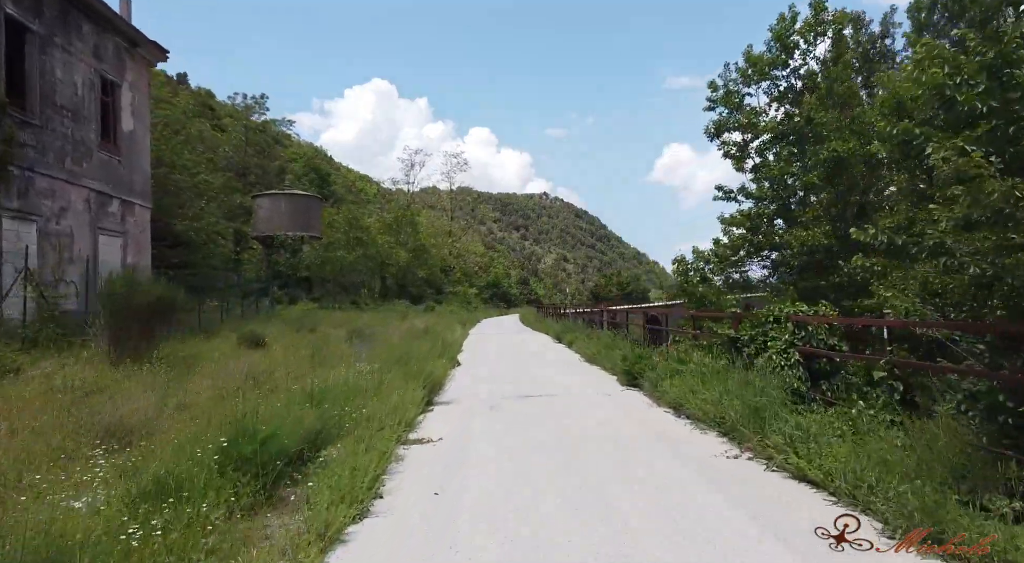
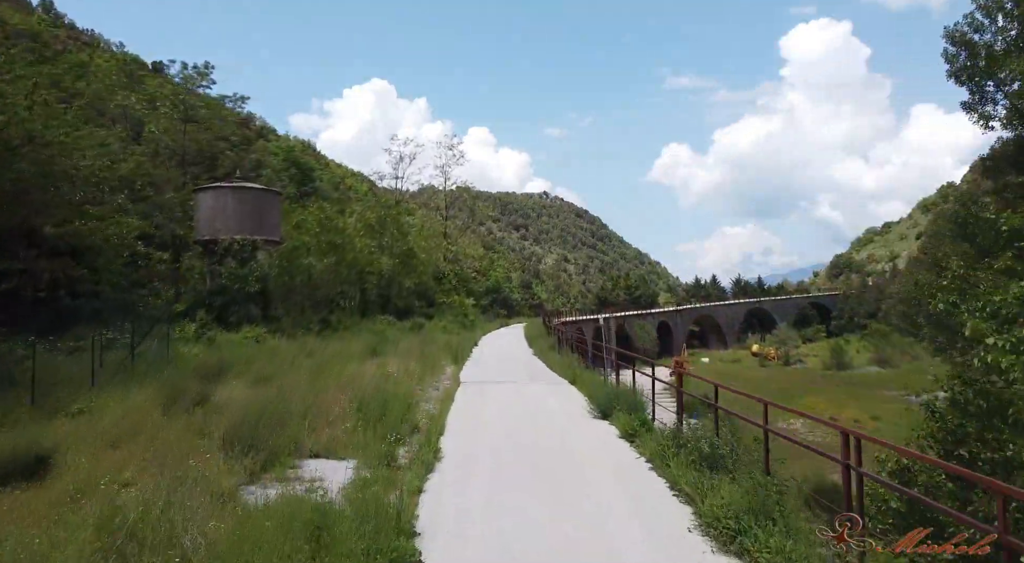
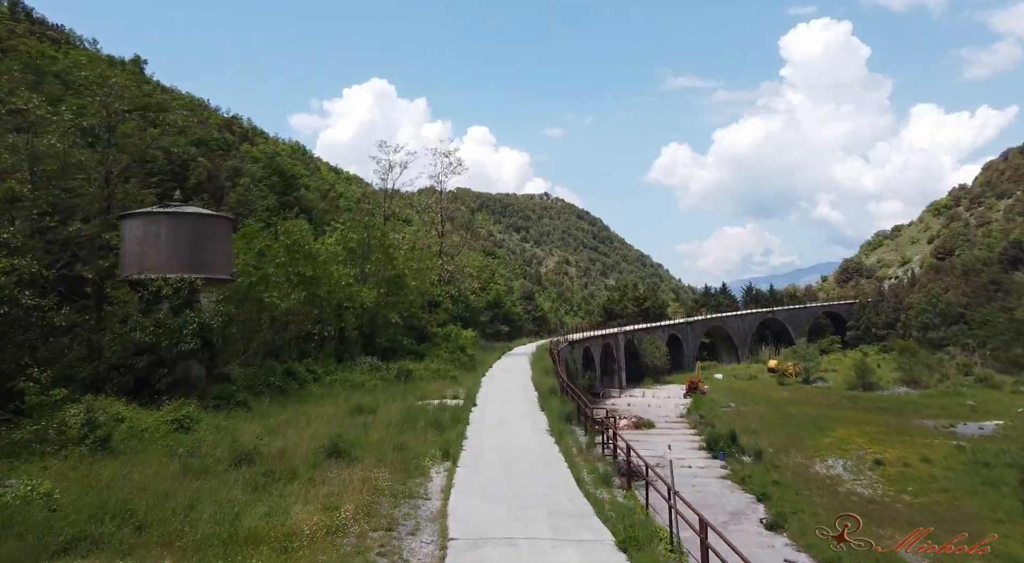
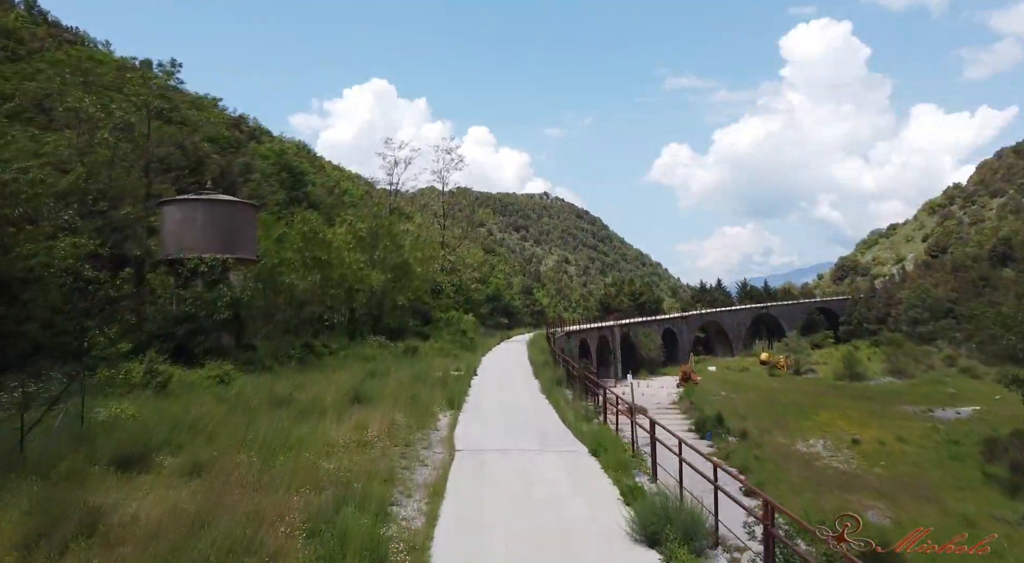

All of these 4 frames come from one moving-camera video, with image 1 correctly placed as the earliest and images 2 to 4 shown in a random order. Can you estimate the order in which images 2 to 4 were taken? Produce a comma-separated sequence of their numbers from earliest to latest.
2, 4, 3
